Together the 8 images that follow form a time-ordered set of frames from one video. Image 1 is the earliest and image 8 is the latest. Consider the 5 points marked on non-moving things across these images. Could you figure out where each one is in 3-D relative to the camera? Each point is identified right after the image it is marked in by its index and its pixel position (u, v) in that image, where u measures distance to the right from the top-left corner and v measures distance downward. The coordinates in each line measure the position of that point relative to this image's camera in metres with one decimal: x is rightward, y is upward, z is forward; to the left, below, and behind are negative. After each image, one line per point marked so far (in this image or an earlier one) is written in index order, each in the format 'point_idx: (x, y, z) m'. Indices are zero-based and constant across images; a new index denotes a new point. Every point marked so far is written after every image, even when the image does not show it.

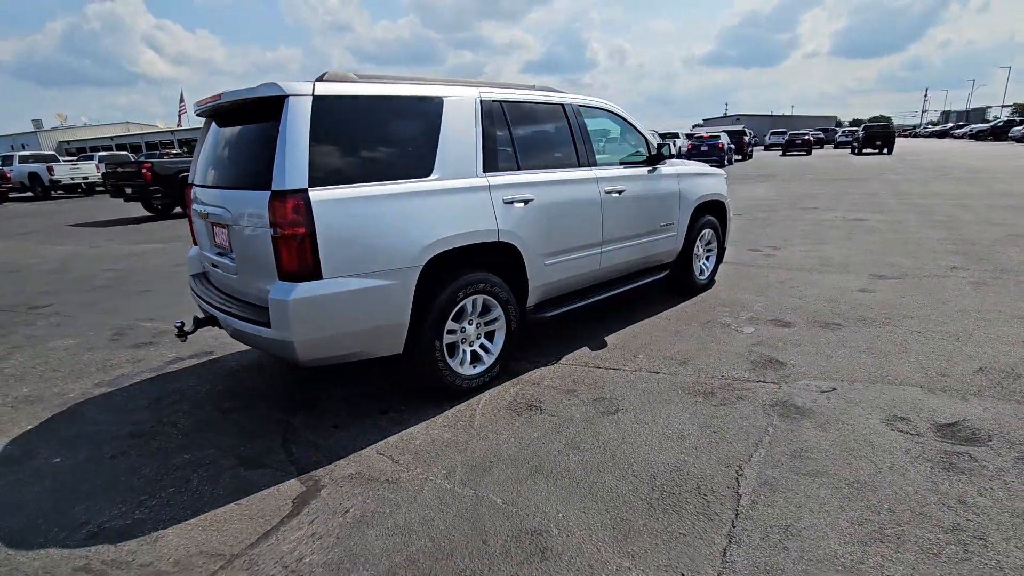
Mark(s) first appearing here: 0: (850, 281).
0: (+4.2, +0.1, +6.4) m
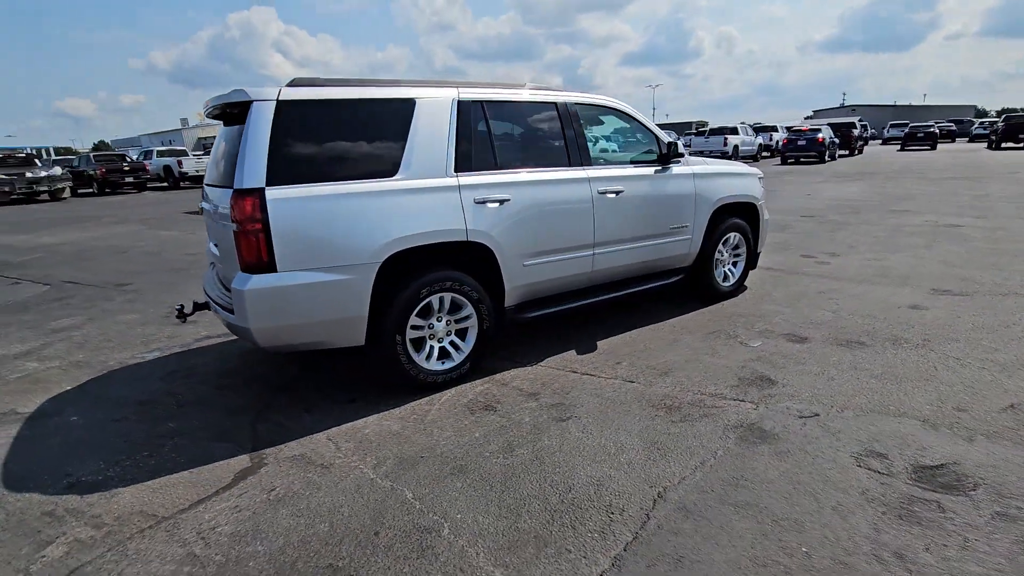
0: (+4.3, -0.1, +5.7) m
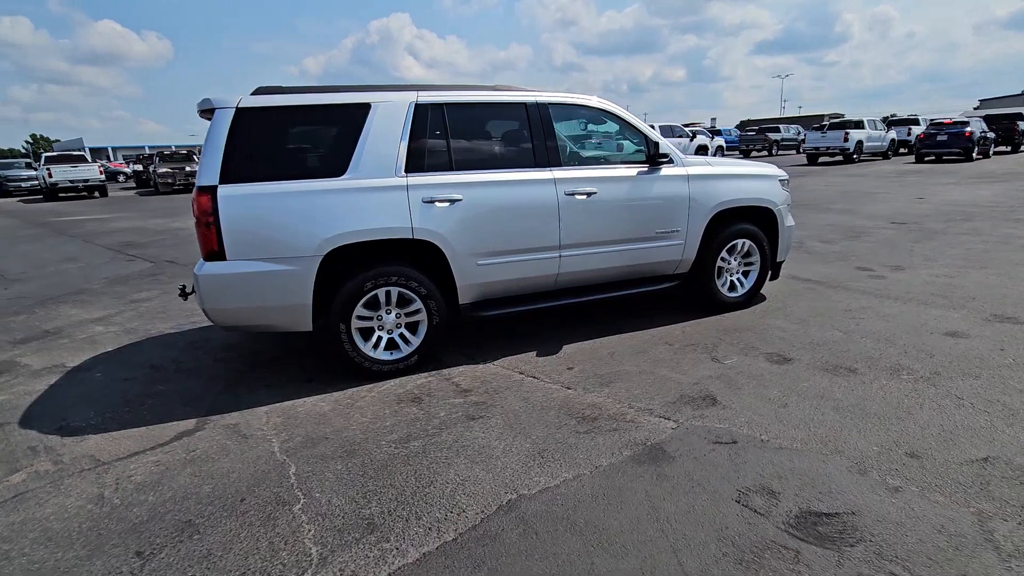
0: (+4.1, -0.3, +4.9) m
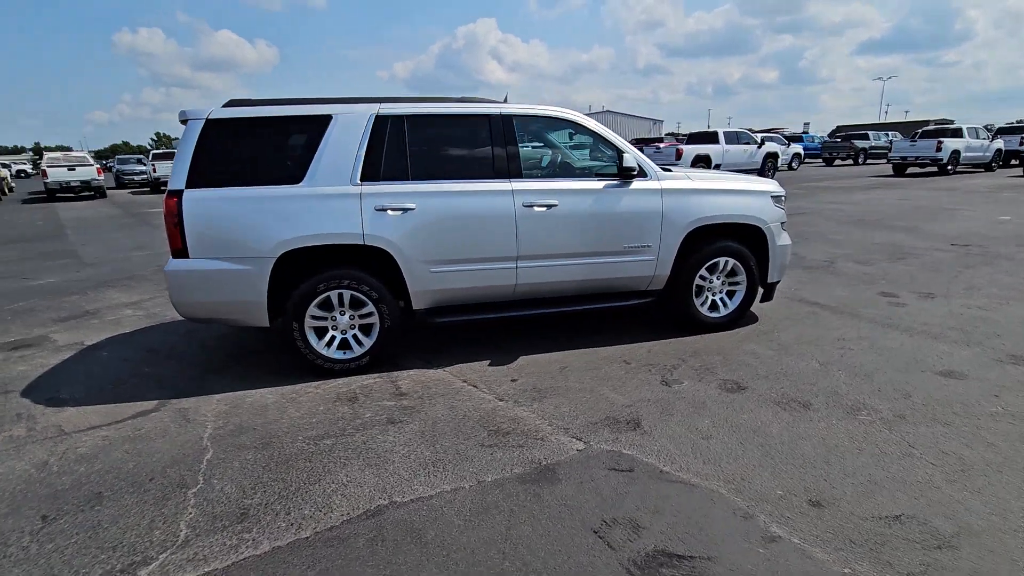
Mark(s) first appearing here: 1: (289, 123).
0: (+3.7, -0.6, +4.4) m
1: (-1.8, +1.3, +4.2) m
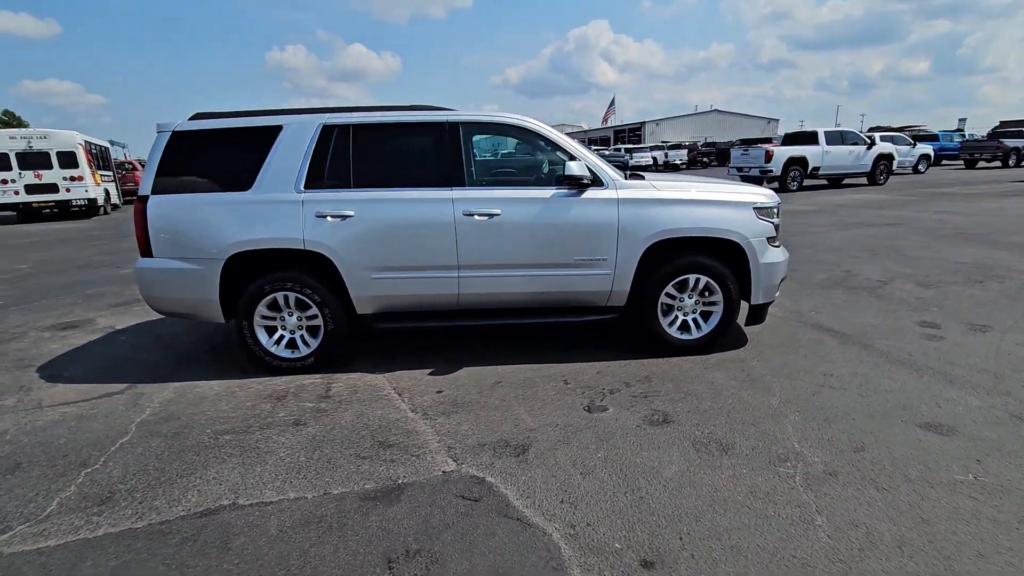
0: (+3.0, -0.8, +3.6) m
1: (-2.3, +1.3, +4.5) m
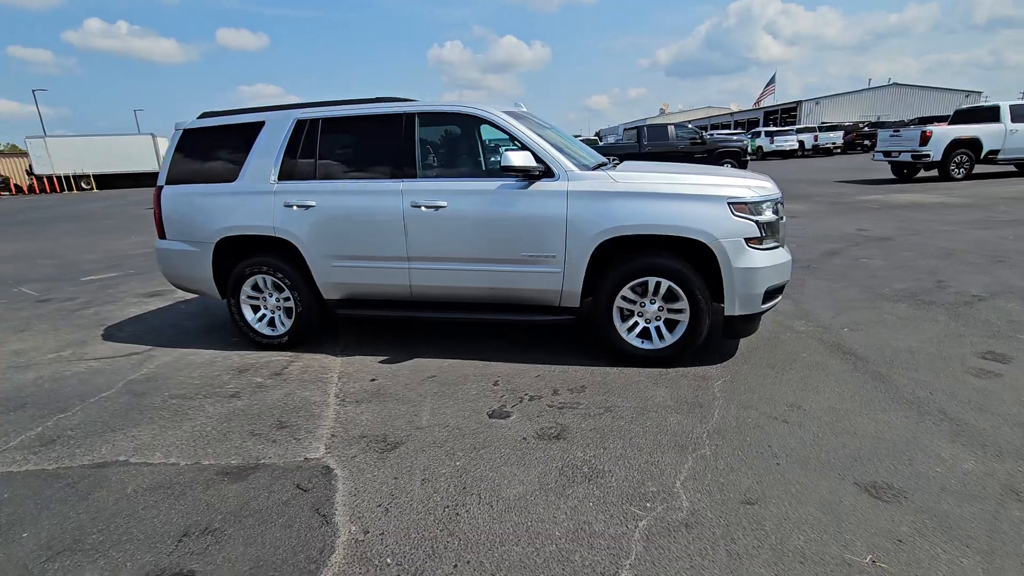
0: (+2.2, -1.0, +2.8) m
1: (-2.6, +1.5, +5.0) m
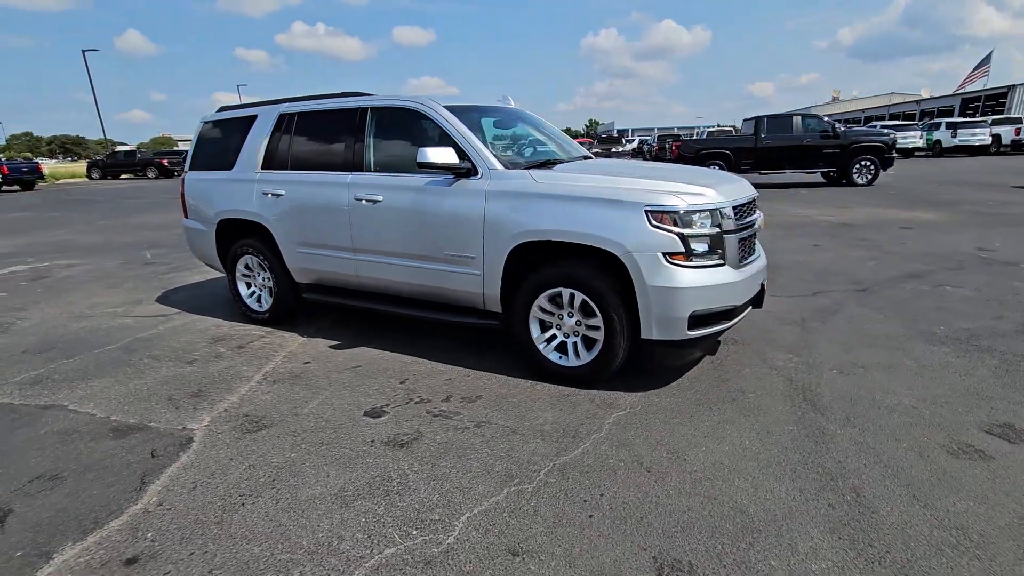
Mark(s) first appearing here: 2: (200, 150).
0: (+1.0, -1.1, +2.2) m
1: (-2.9, +1.7, +5.5) m
2: (-3.4, +1.5, +5.8) m
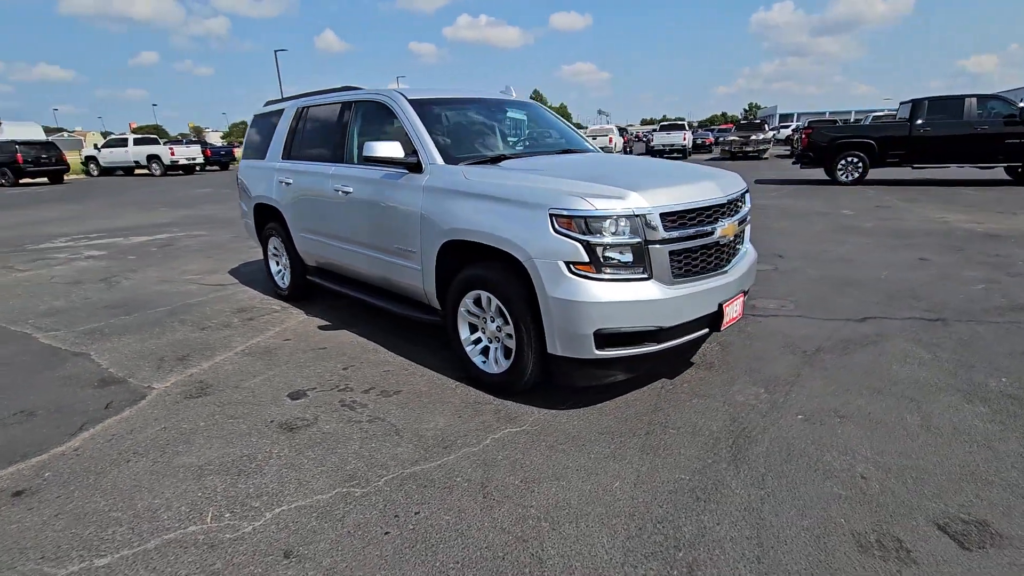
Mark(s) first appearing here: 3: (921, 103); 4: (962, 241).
0: (0.0, -1.2, +2.0) m
1: (-2.7, +2.0, +6.0) m
2: (-3.2, +1.8, +6.4) m
3: (+11.4, +5.1, +14.5) m
4: (+6.7, +0.7, +7.8) m
